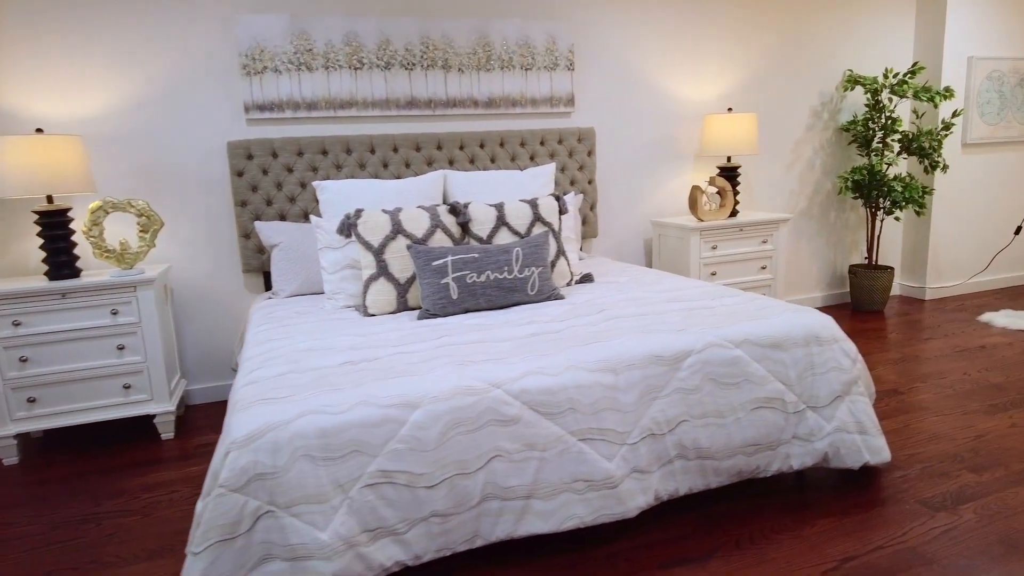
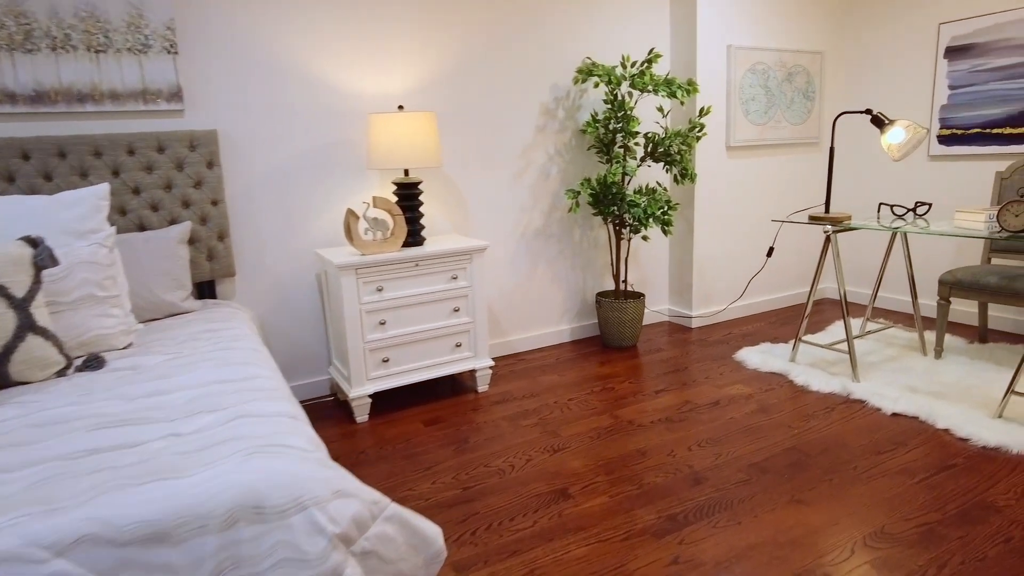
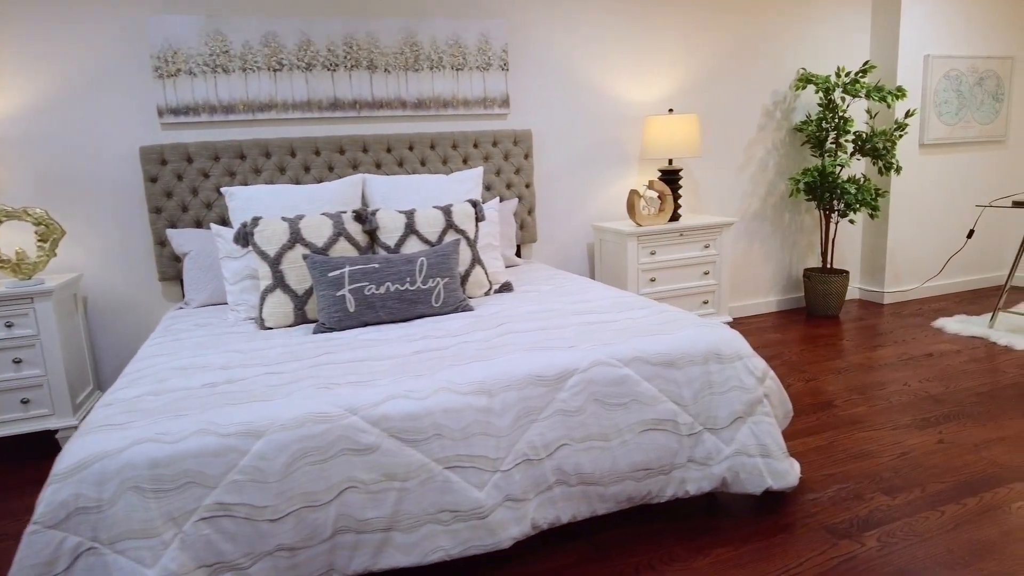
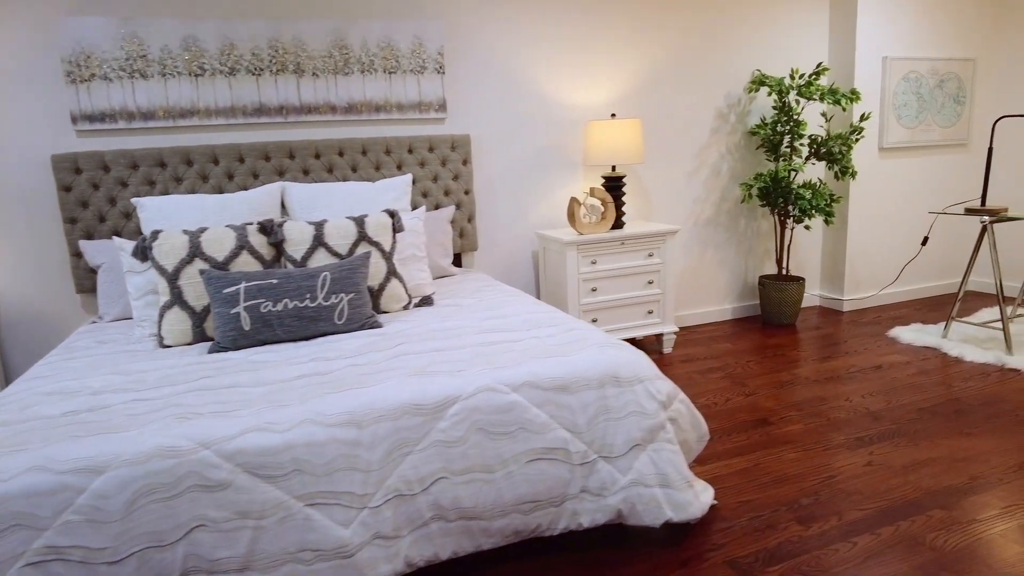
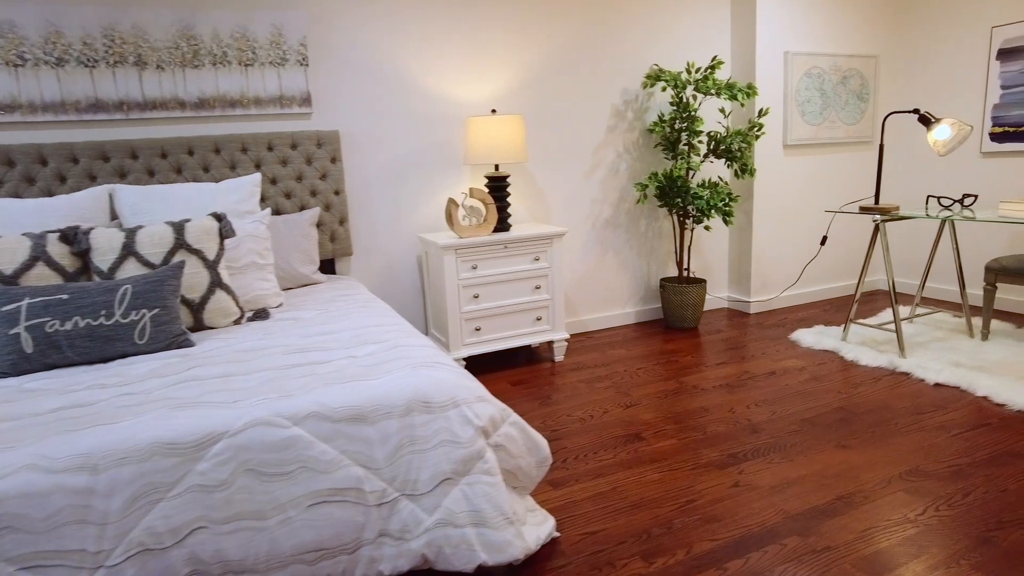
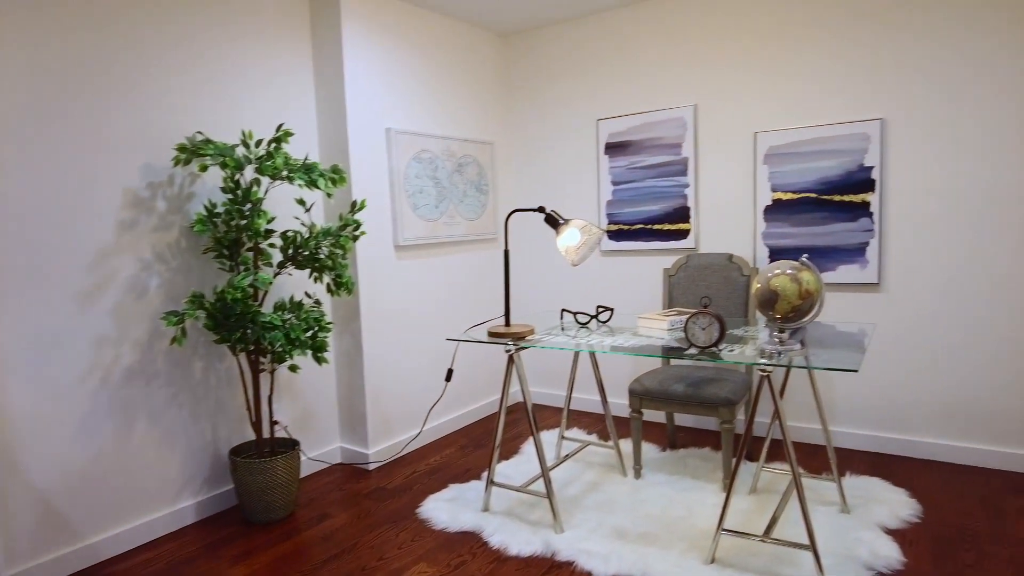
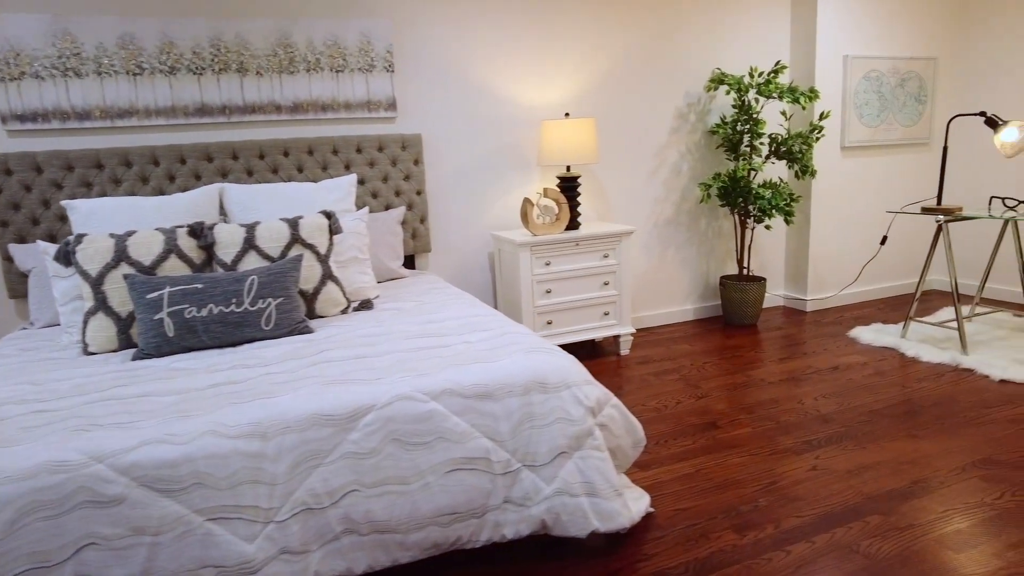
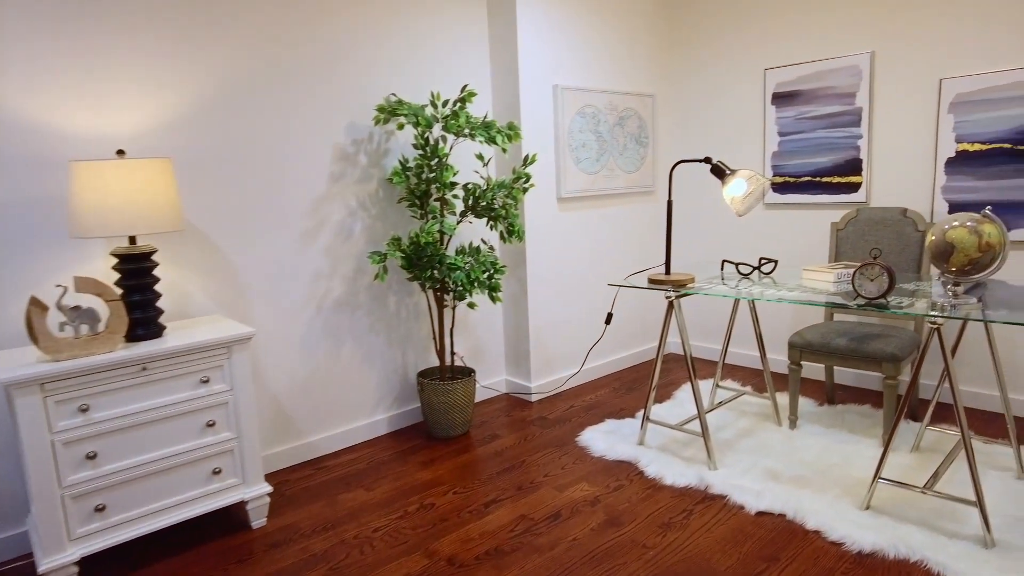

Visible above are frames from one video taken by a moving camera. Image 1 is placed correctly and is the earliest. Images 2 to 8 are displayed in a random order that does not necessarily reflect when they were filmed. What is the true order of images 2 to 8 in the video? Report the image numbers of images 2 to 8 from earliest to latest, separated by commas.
3, 4, 7, 5, 2, 8, 6
